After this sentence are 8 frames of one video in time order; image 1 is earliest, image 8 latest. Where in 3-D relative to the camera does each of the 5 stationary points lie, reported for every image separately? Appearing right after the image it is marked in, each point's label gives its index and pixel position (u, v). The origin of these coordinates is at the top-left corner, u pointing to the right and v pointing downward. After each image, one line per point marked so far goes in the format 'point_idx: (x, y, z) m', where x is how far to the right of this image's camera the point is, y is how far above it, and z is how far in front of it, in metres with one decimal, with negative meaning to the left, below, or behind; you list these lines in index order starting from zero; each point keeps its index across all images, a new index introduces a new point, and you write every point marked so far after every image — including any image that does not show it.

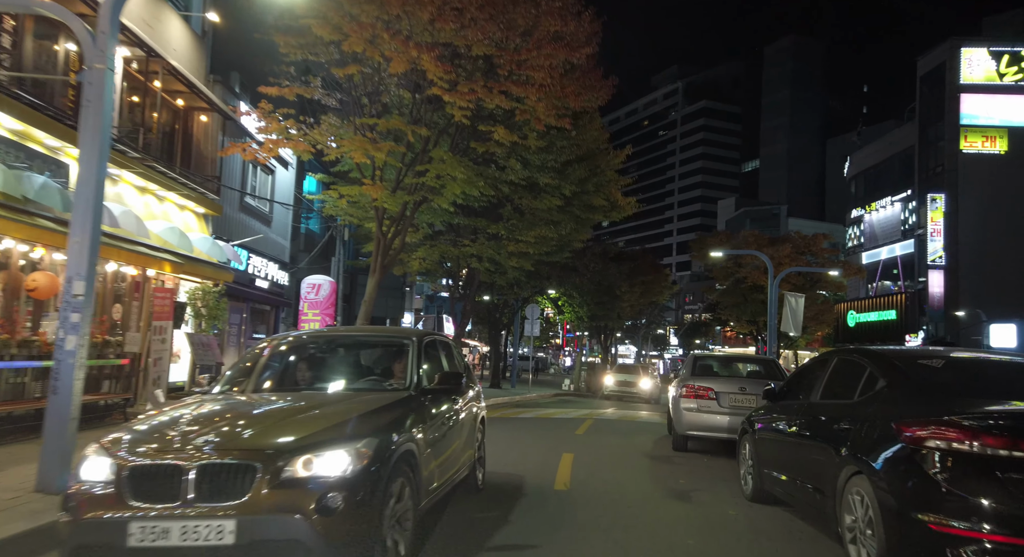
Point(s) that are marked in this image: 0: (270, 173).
0: (-6.4, +2.8, +18.0) m
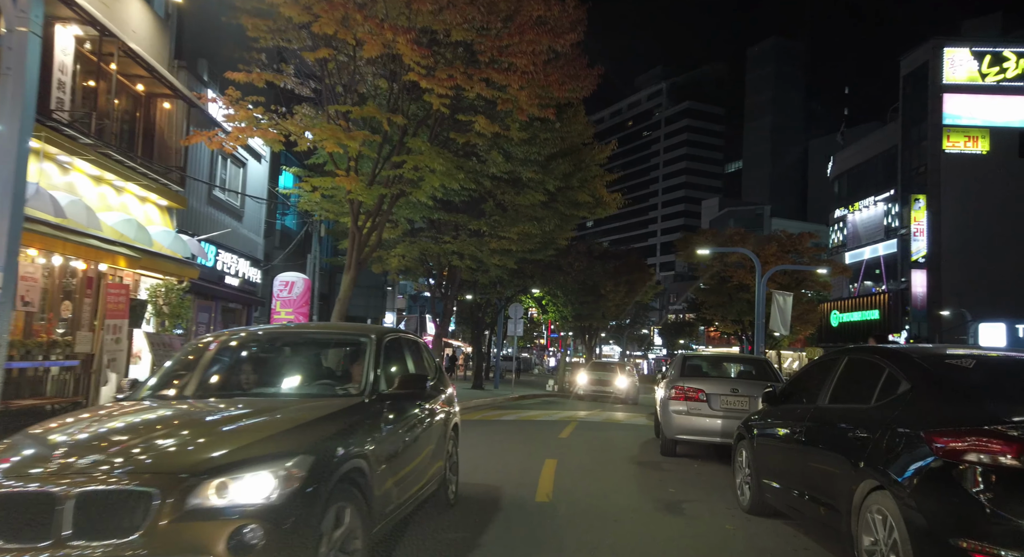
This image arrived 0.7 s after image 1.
0: (-6.8, +2.8, +17.3) m
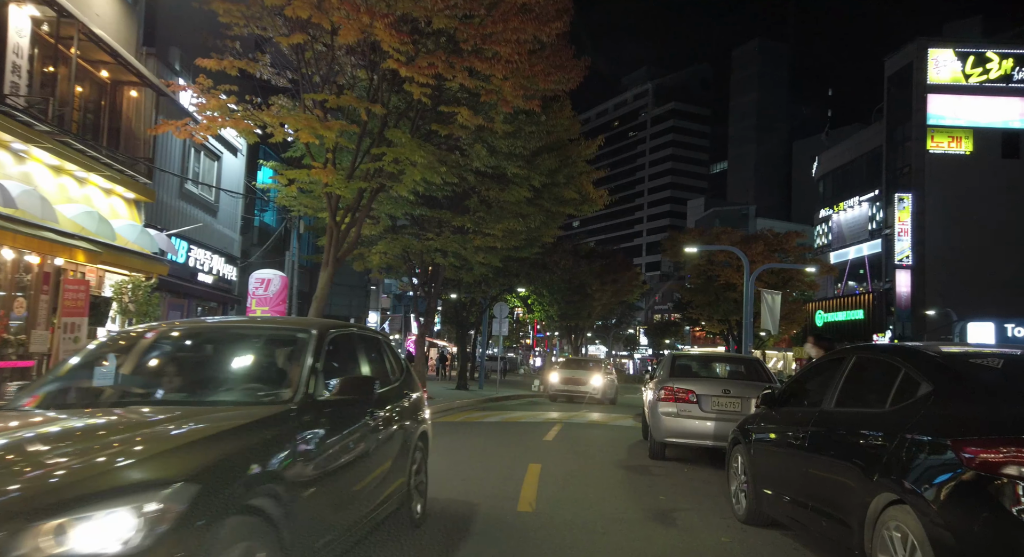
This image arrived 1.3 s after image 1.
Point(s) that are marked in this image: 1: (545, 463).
0: (-7.2, +2.9, +16.7) m
1: (+0.4, -2.4, +9.1) m
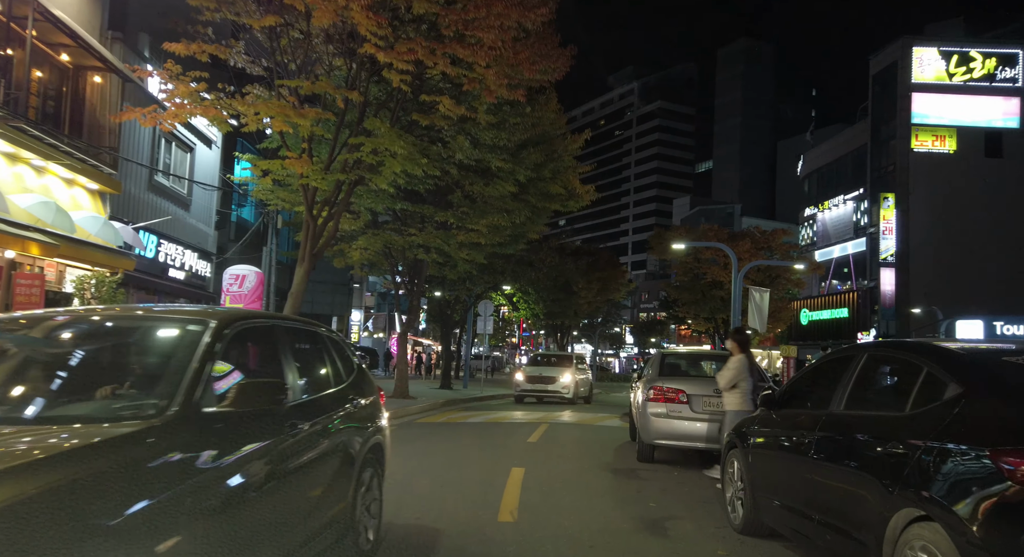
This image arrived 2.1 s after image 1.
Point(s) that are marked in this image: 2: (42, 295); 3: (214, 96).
0: (-7.6, +3.0, +16.1) m
1: (+0.2, -2.4, +8.7) m
2: (-6.4, -0.2, +9.4) m
3: (-5.3, +3.3, +12.3) m
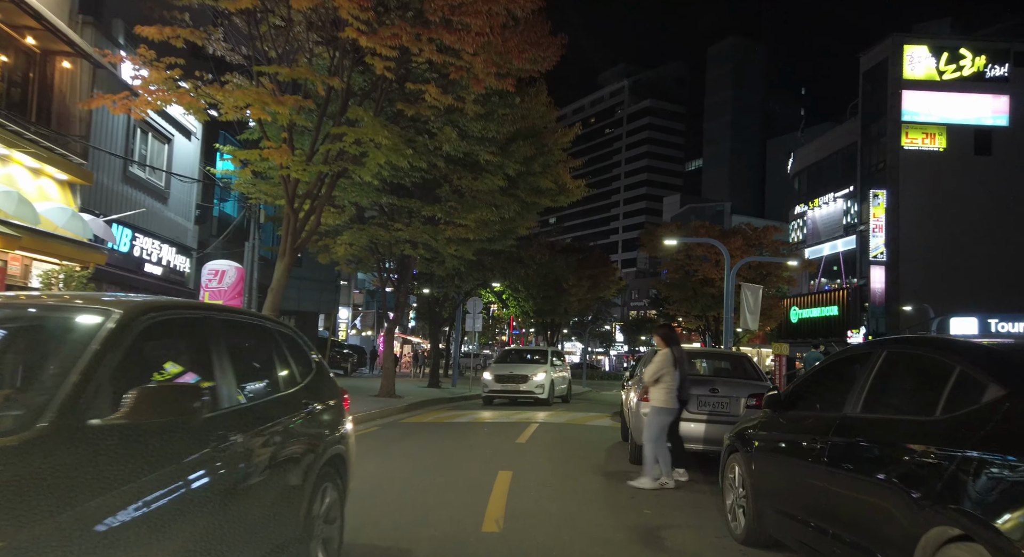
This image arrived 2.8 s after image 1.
0: (-7.8, +3.1, +15.6) m
1: (+0.1, -2.3, +8.3) m
2: (-6.5, -0.1, +8.9) m
3: (-5.5, +3.4, +11.8) m
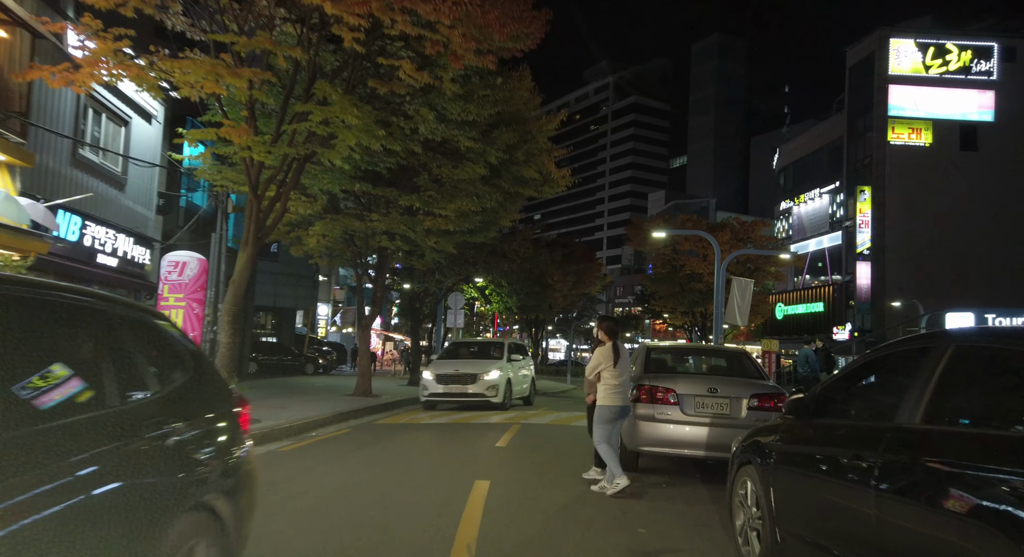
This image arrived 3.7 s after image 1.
0: (-8.2, +3.3, +14.5) m
1: (-0.2, -2.2, +7.4) m
2: (-6.8, 0.0, +7.9) m
3: (-5.9, +3.5, +10.8) m
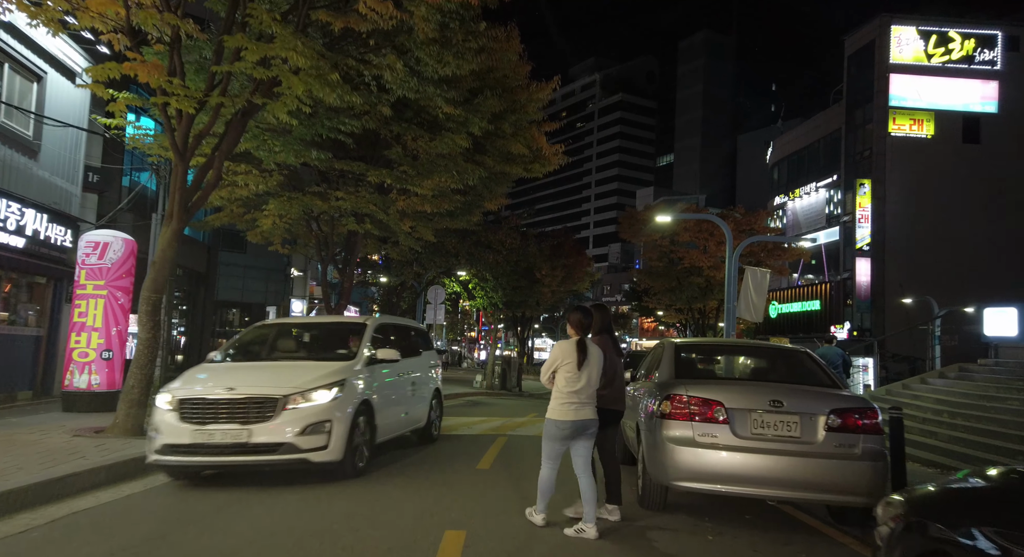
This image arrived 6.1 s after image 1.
0: (-8.5, +3.5, +12.2) m
1: (-0.3, -1.9, +5.2) m
2: (-6.9, +0.3, +5.5) m
3: (-6.0, +3.8, +8.5) m
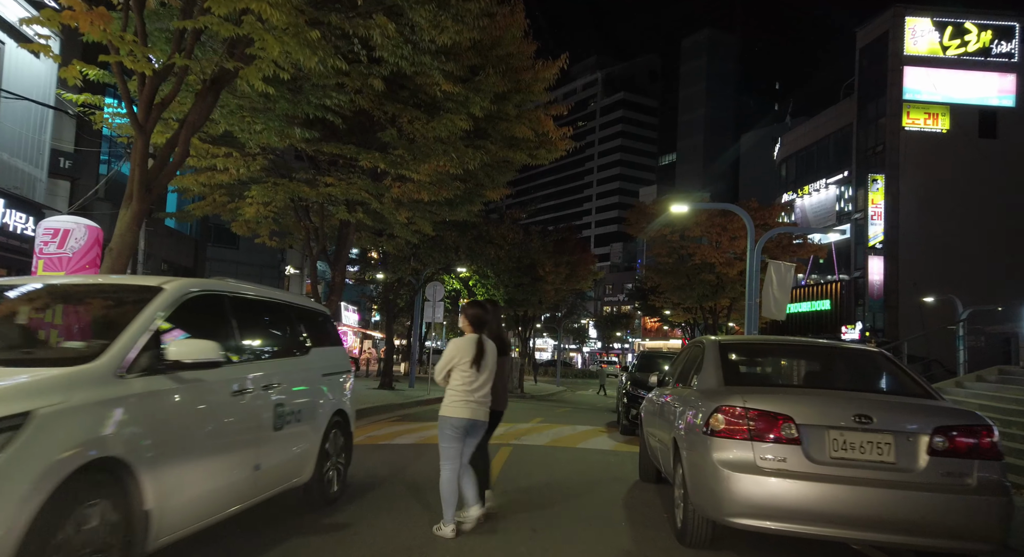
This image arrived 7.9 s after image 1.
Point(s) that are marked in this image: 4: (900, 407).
0: (-8.4, +3.7, +11.0) m
1: (-0.2, -1.8, +4.0) m
2: (-6.8, +0.4, +4.3) m
3: (-5.9, +3.9, +7.3) m
4: (+2.5, -0.8, +4.4) m
